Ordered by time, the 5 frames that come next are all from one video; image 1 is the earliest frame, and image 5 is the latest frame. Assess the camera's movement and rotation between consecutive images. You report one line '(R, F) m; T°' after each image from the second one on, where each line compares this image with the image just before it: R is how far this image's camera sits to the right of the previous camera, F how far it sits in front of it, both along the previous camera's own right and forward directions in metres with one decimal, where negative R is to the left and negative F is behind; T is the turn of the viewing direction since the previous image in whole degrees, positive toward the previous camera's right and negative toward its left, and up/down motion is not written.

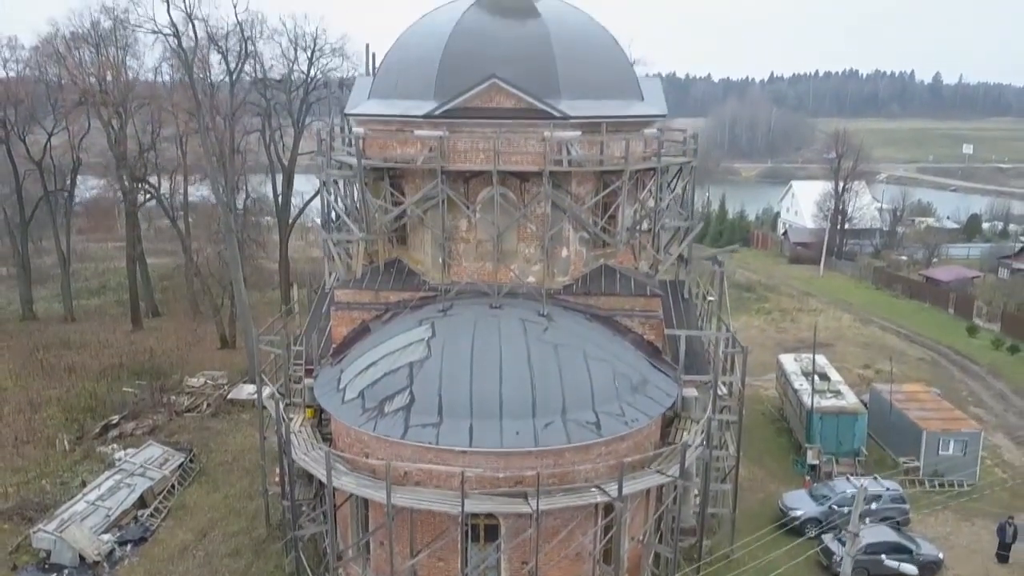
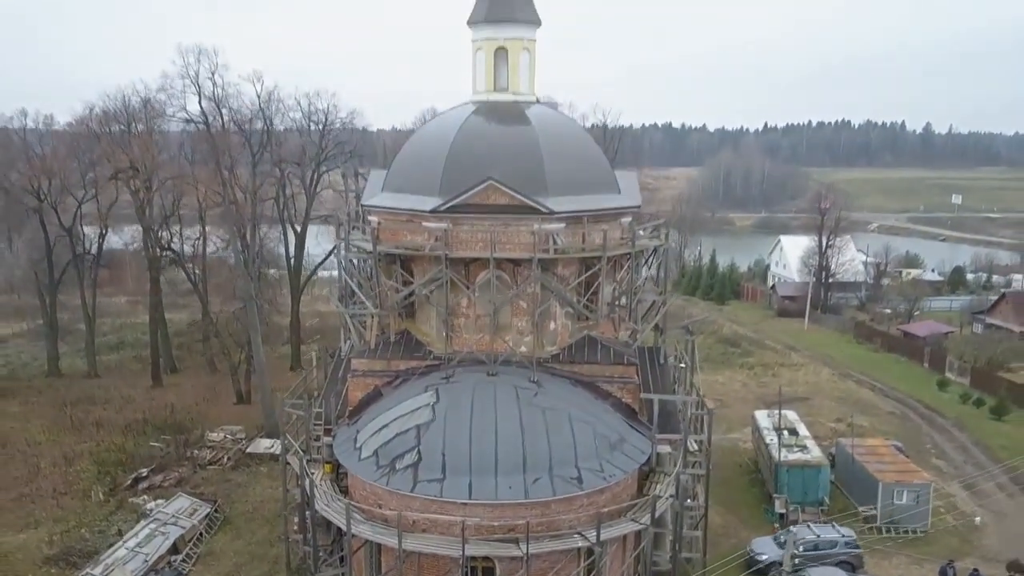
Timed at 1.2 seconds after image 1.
(+0.1, -1.7) m; 0°
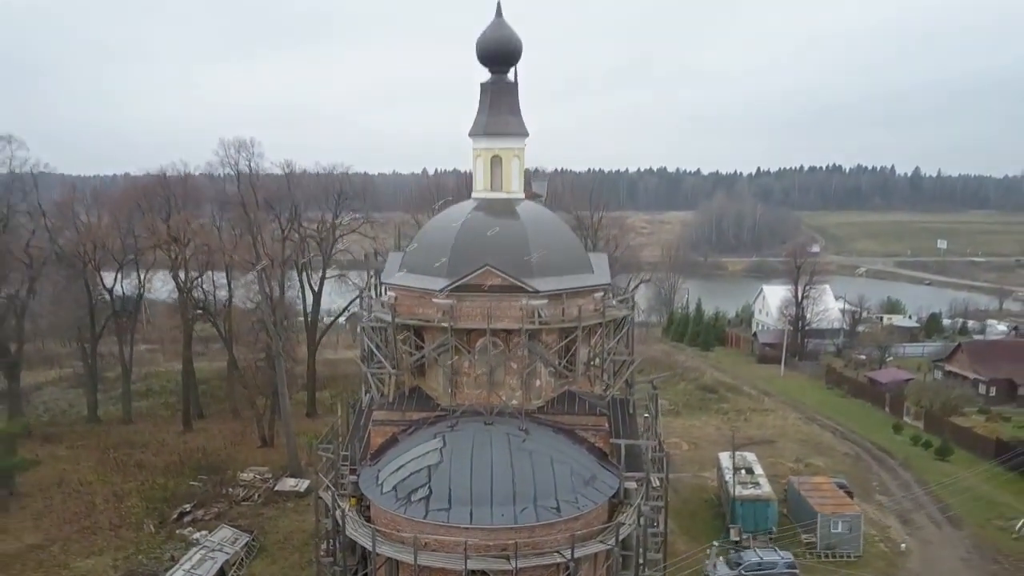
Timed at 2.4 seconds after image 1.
(+0.1, -3.1) m; 0°
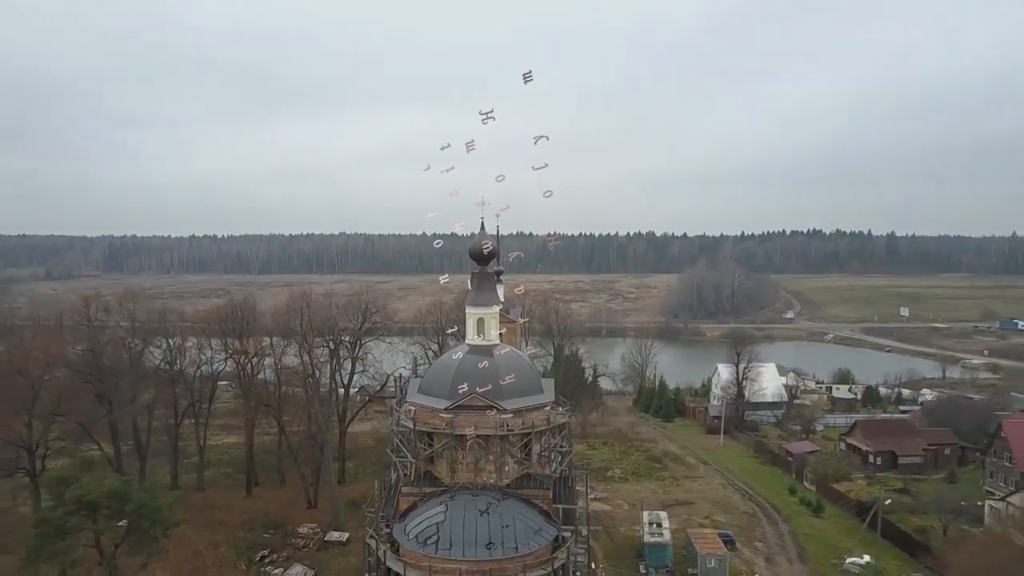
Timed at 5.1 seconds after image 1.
(+0.6, -9.6) m; 0°
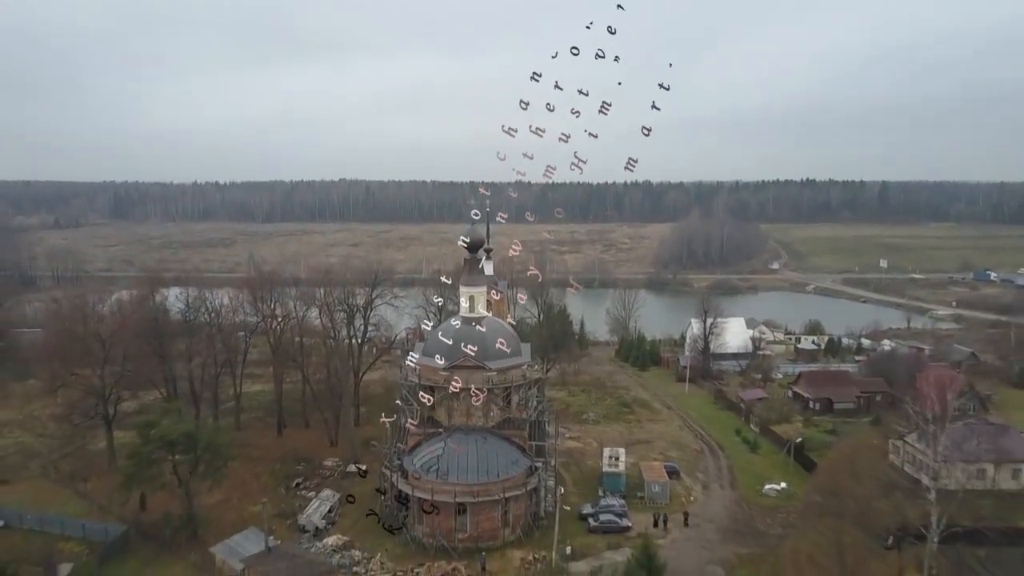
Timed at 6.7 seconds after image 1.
(+0.7, -6.6) m; 0°
